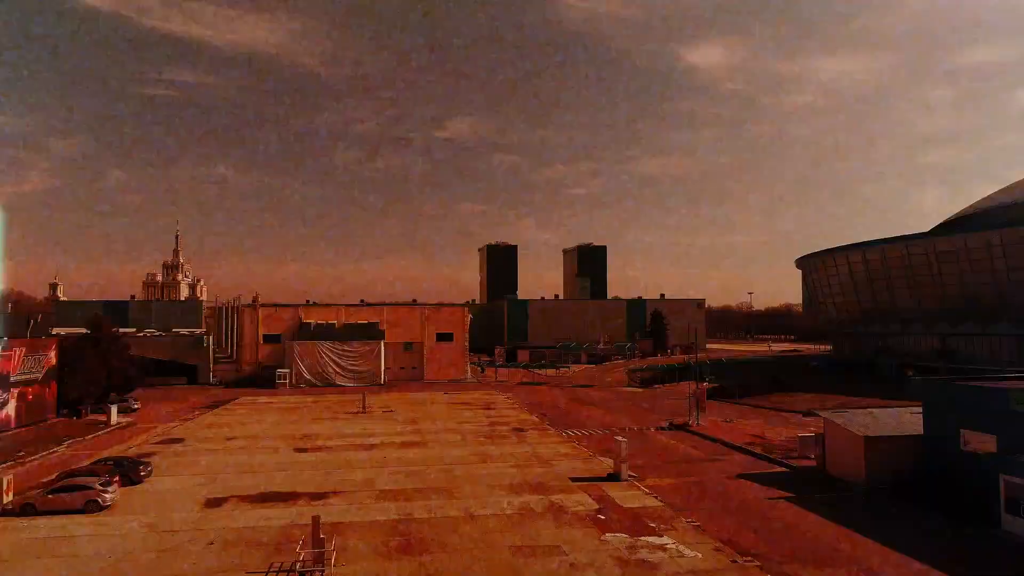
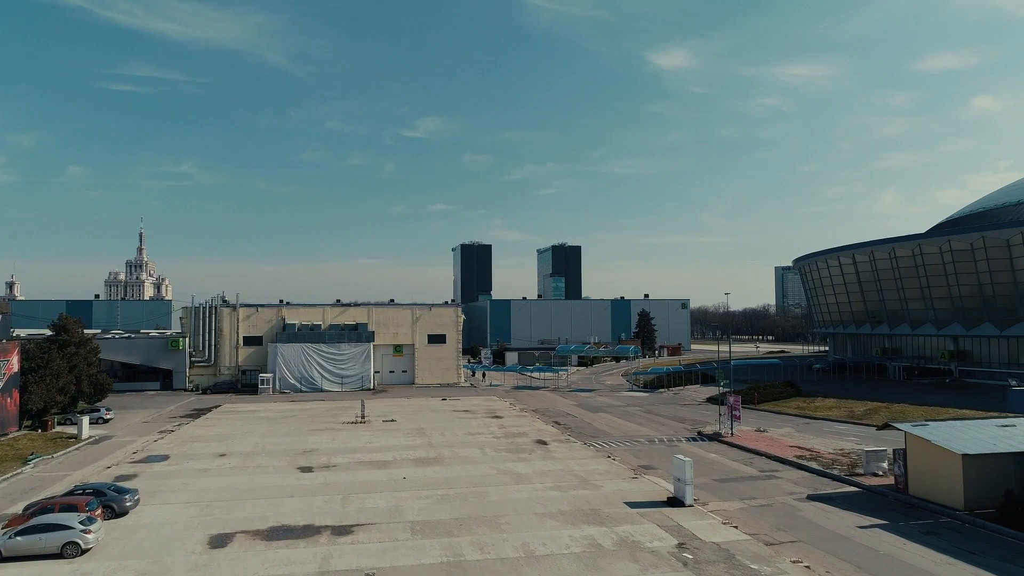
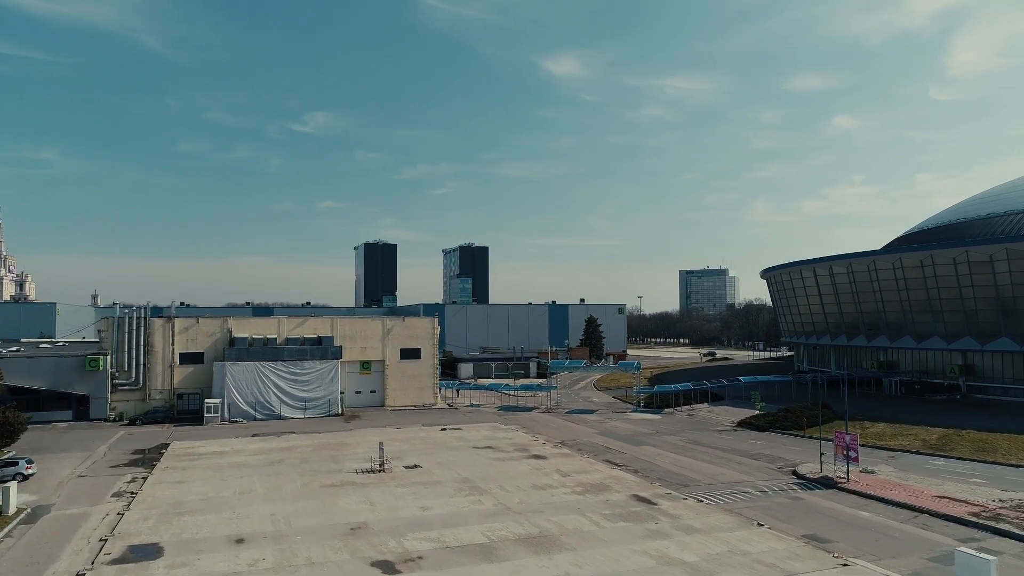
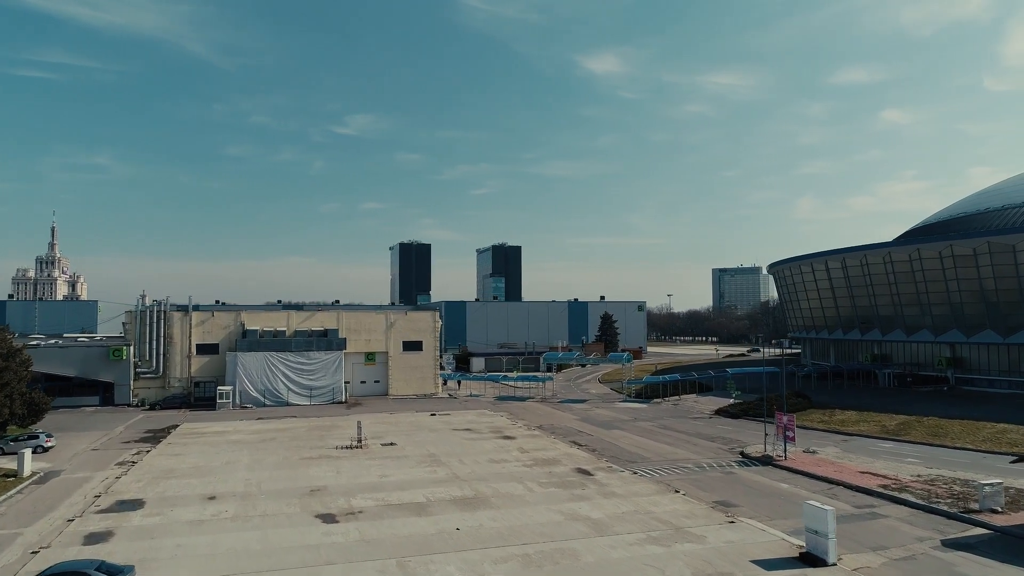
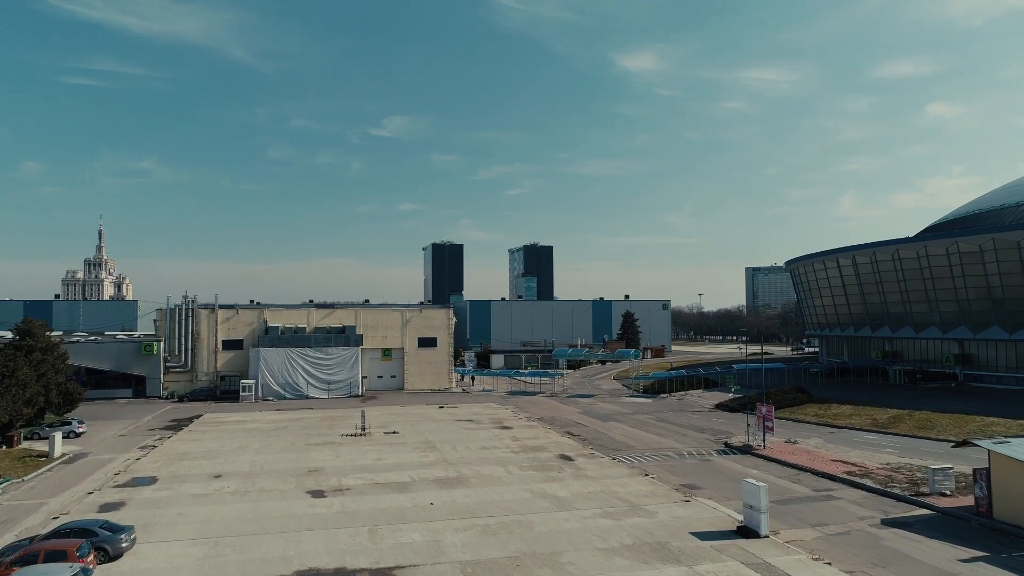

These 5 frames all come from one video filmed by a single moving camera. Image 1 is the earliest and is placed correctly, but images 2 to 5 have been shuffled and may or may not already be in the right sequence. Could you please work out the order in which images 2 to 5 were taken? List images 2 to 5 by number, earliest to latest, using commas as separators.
2, 5, 4, 3
